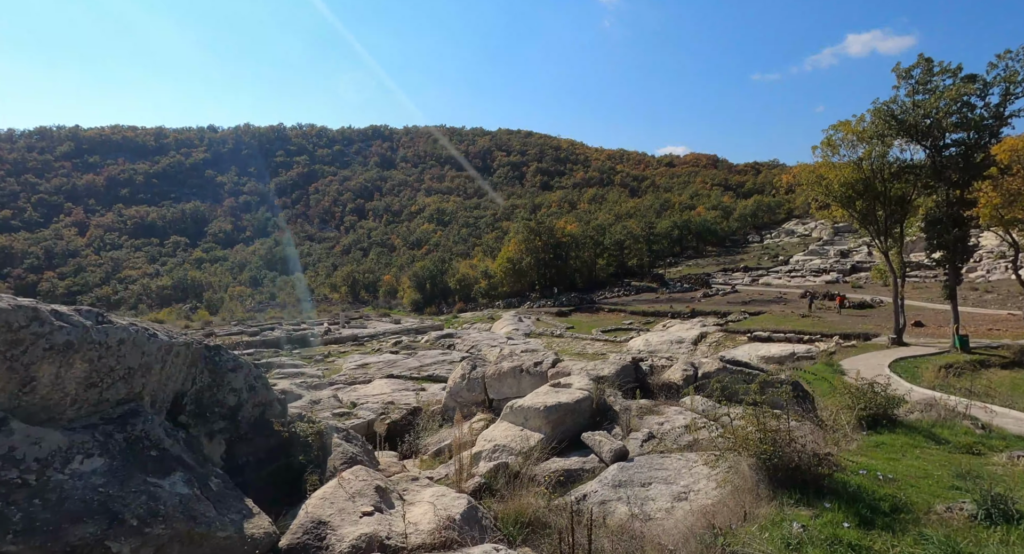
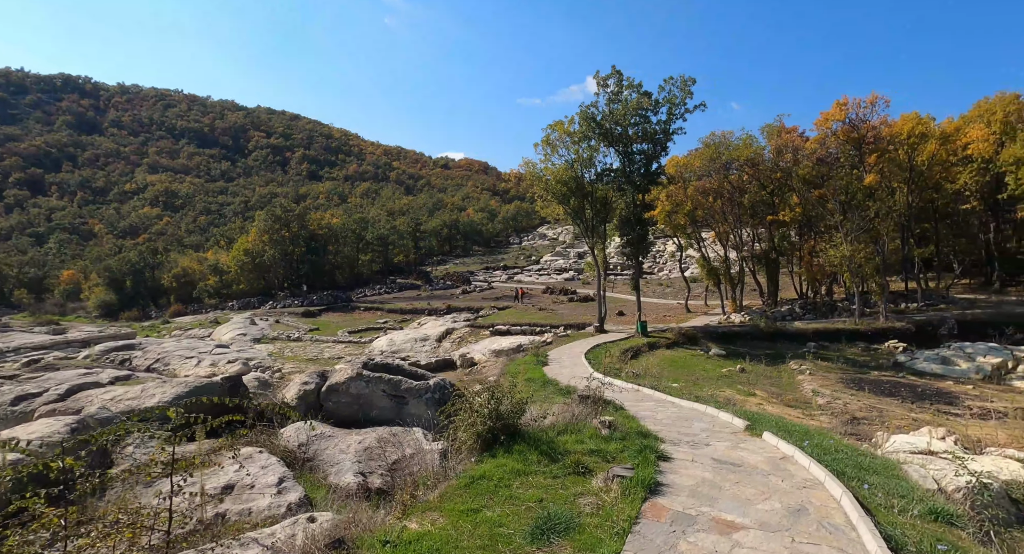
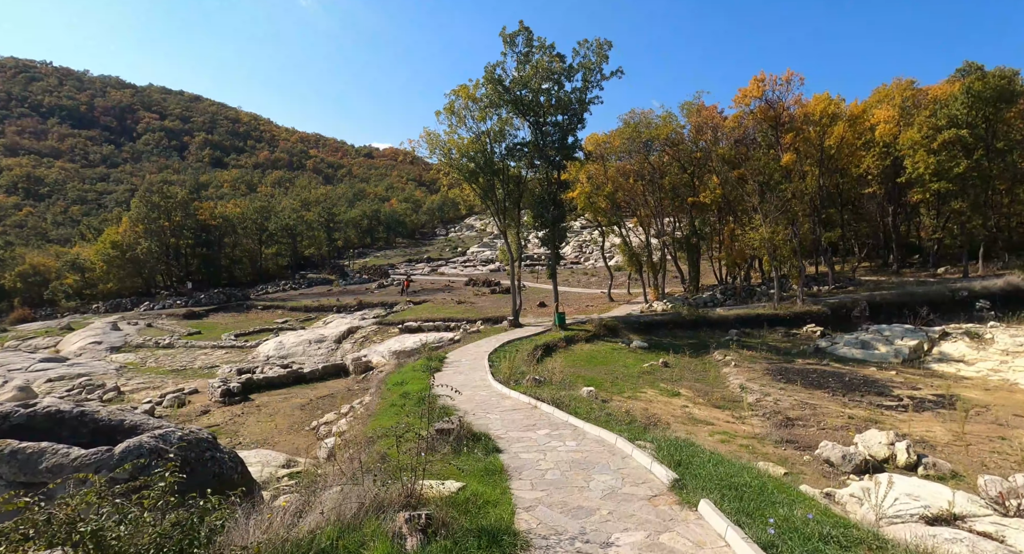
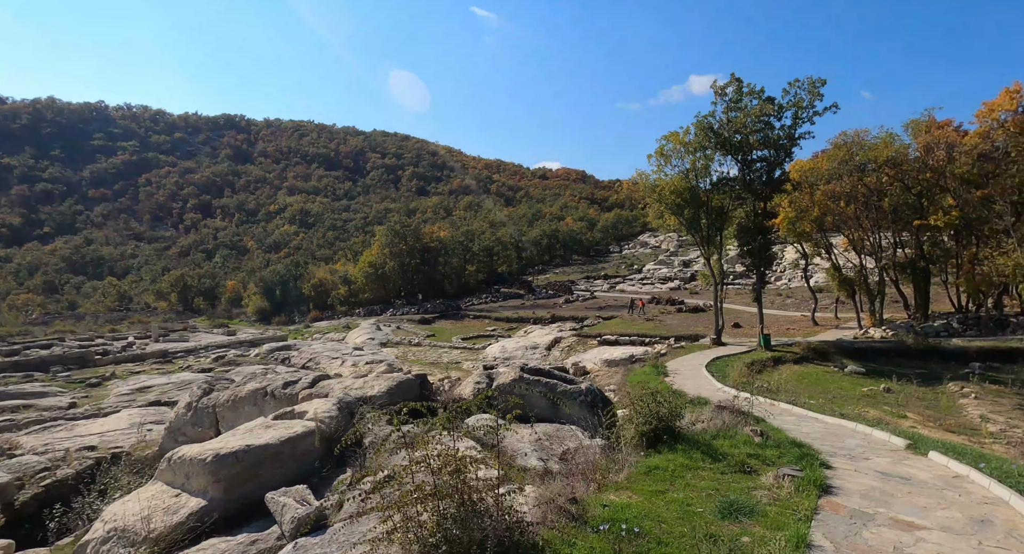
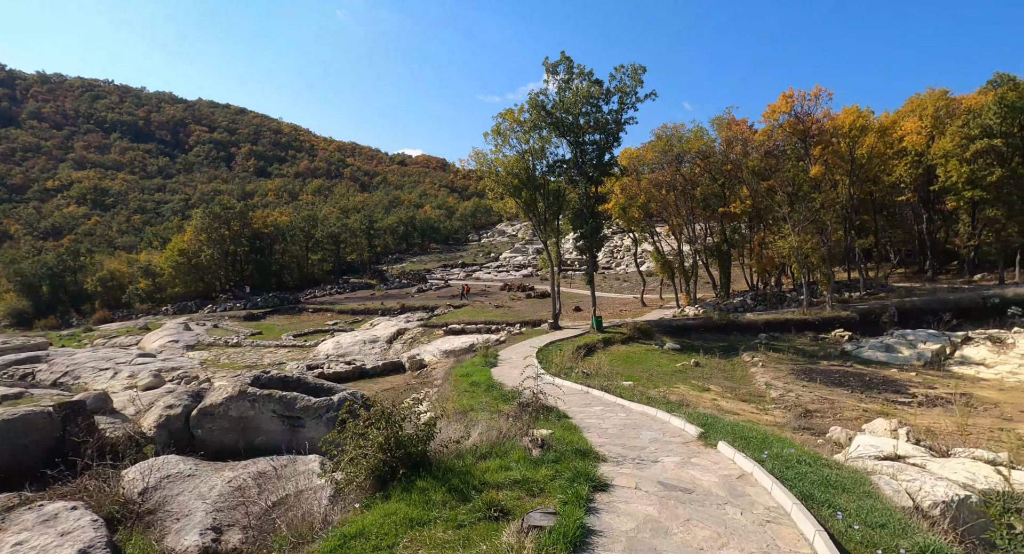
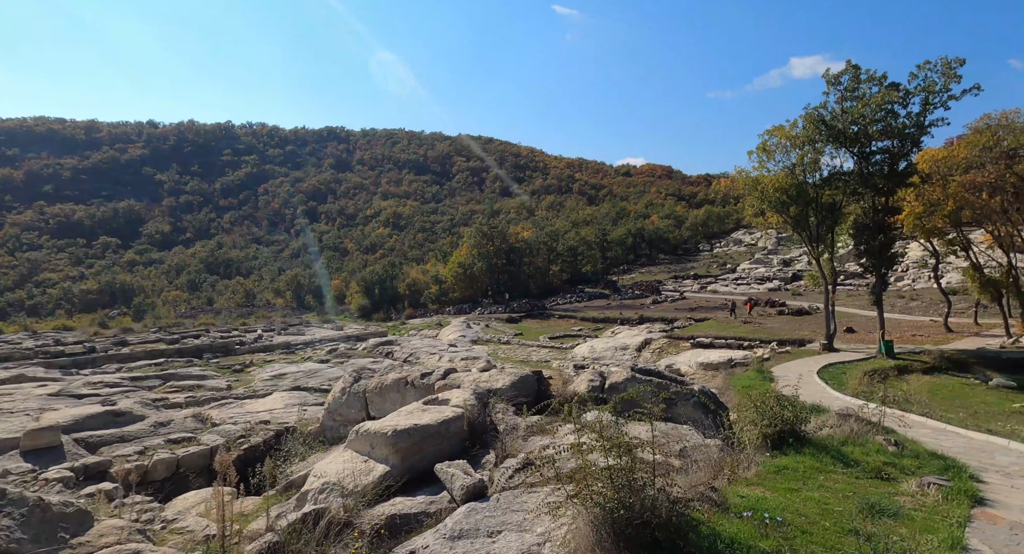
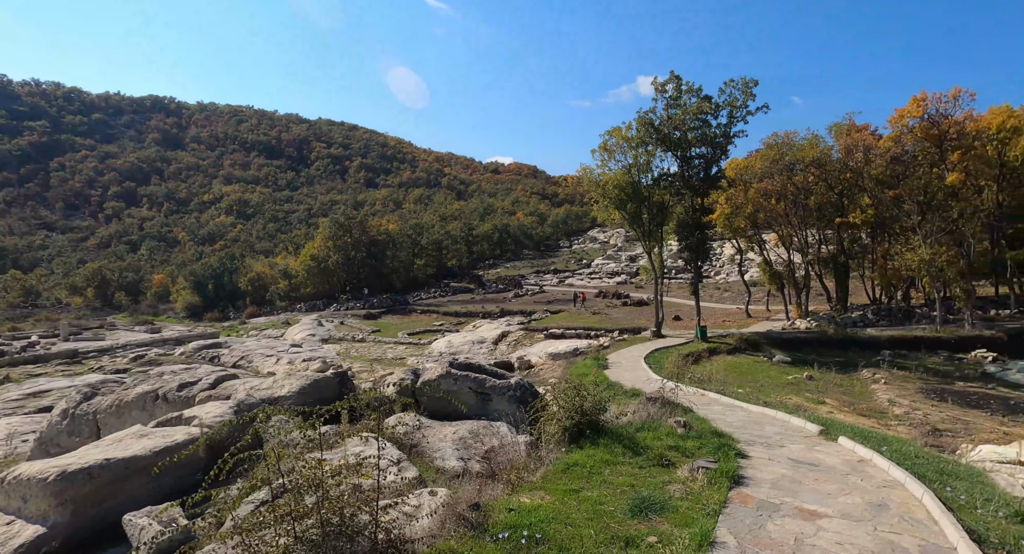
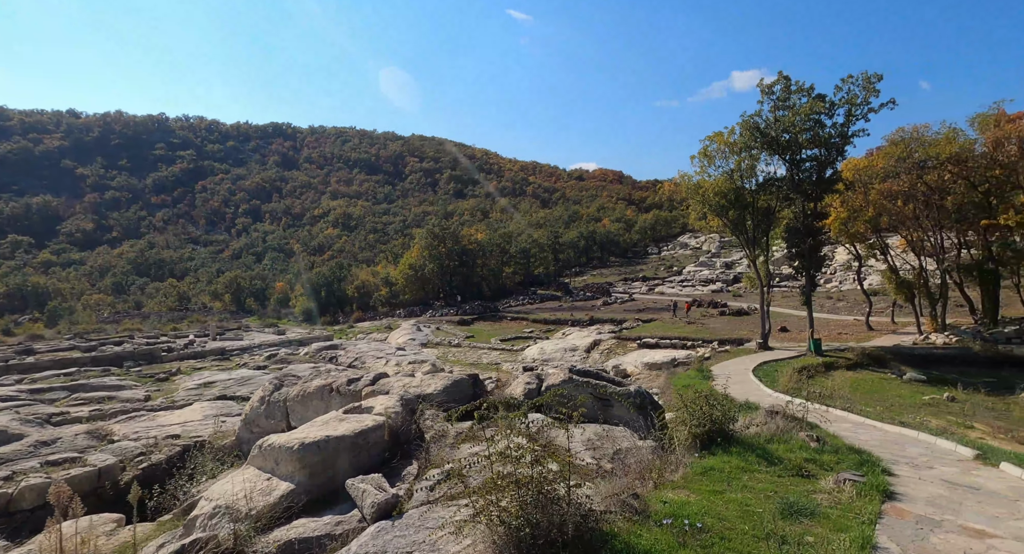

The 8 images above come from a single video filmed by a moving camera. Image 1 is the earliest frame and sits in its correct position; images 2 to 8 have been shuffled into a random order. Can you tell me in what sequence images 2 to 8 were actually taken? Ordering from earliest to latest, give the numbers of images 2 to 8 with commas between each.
6, 8, 4, 7, 2, 5, 3
